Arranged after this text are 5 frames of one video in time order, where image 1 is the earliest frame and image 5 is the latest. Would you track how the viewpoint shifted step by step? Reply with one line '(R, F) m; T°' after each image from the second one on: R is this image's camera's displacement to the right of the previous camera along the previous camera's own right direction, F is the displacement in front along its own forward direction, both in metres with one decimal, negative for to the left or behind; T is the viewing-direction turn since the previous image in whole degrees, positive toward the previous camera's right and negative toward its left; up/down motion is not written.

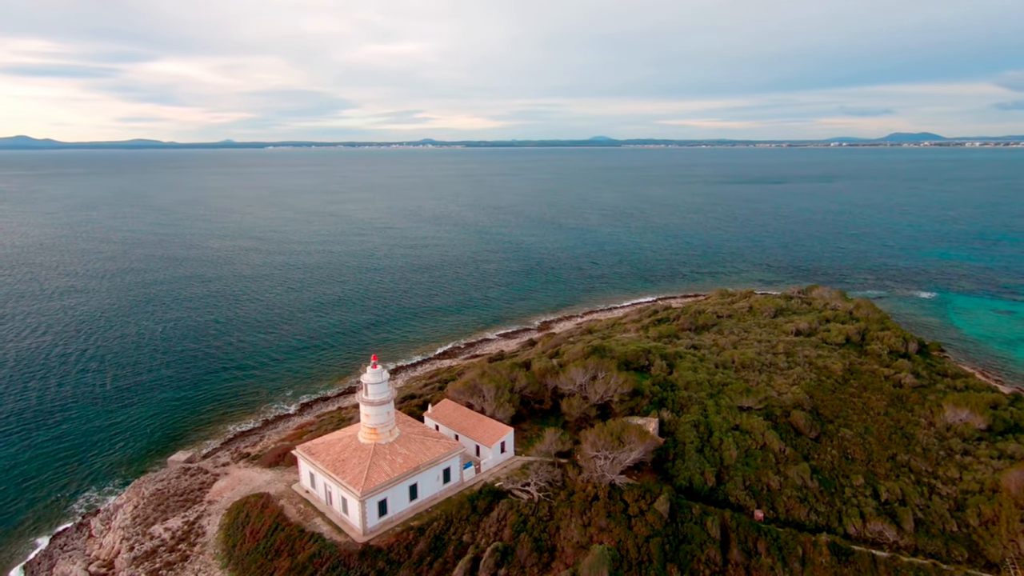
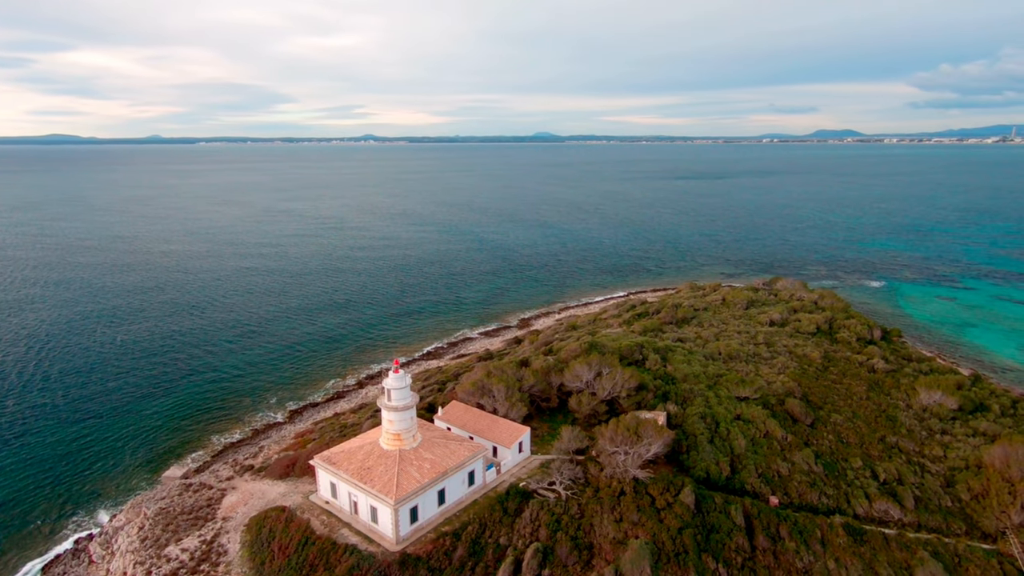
(-2.6, +0.2) m; +5°
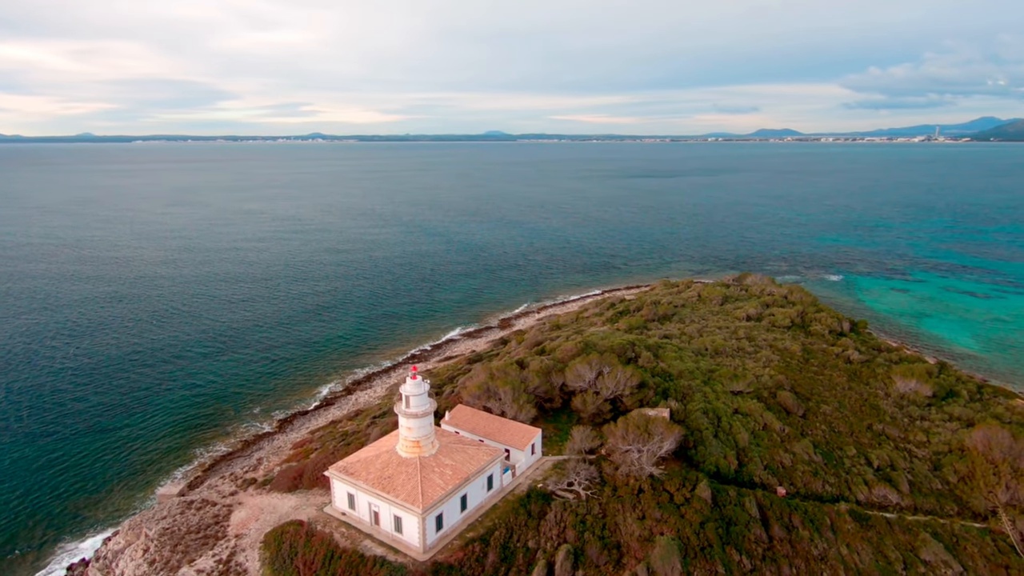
(-2.1, +0.2) m; +4°
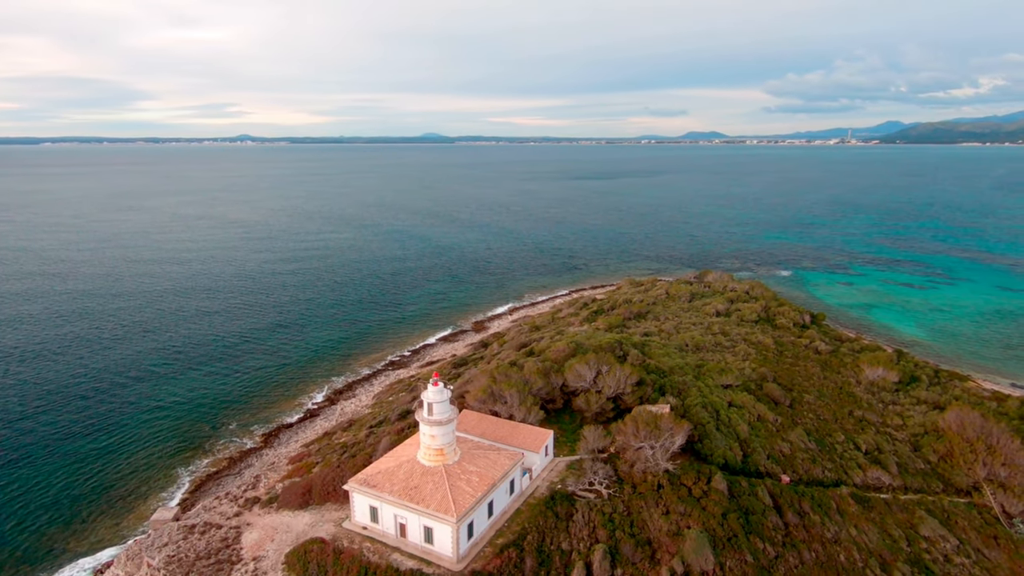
(-2.7, +0.3) m; +6°
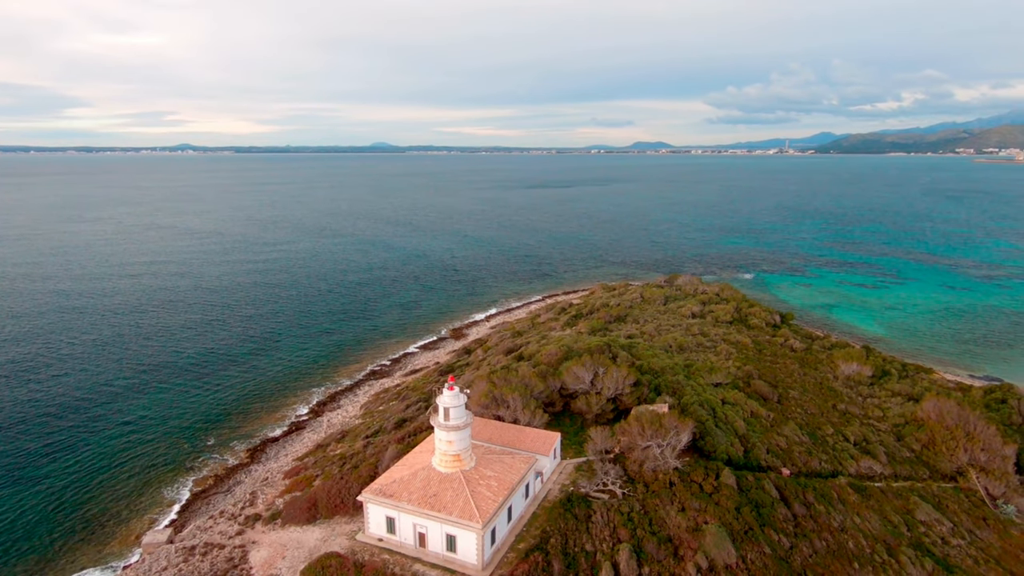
(-2.0, +0.2) m; +4°
